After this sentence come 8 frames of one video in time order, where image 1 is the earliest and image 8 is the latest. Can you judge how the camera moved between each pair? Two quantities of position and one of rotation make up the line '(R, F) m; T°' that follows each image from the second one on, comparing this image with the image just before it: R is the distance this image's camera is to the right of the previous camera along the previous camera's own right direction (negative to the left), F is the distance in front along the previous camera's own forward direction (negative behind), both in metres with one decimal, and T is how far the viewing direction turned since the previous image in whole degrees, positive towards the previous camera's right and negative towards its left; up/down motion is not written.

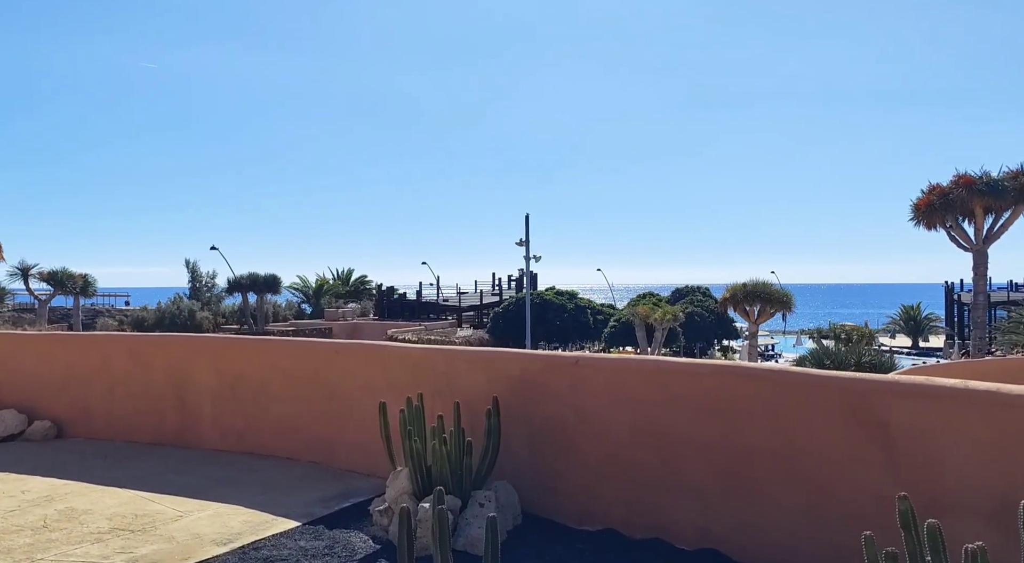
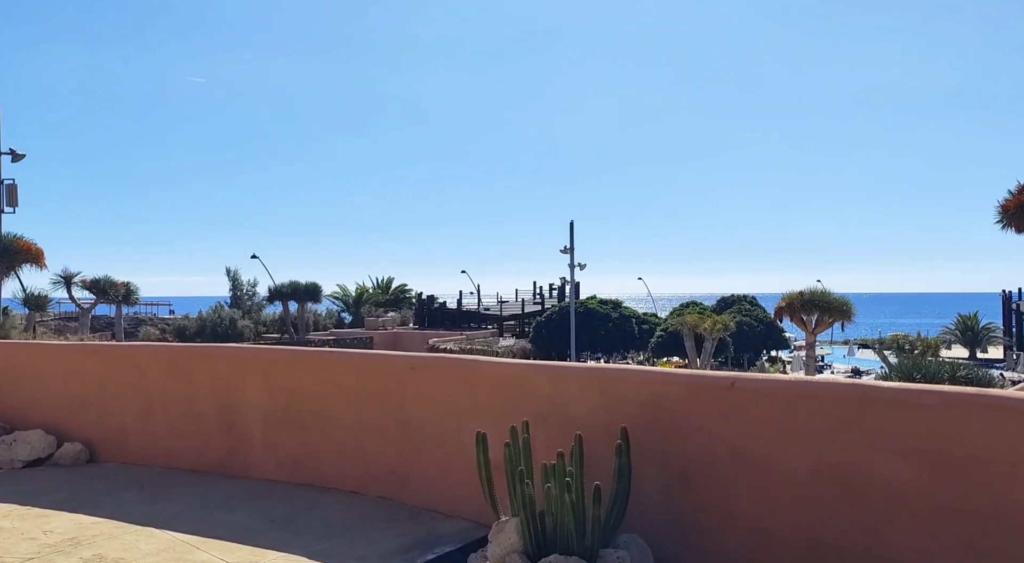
(-0.4, +1.0) m; -2°
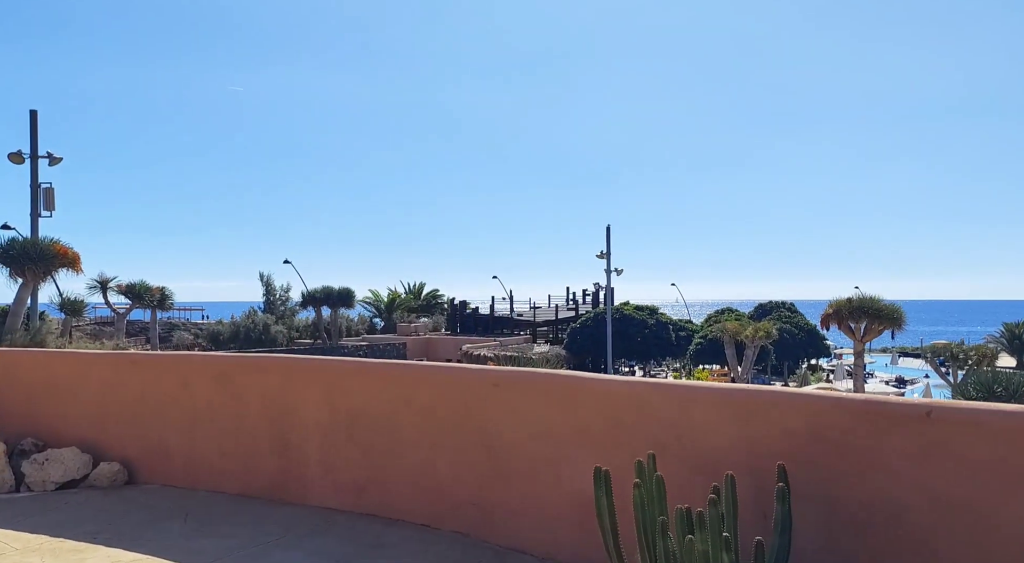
(-0.4, +0.7) m; -2°
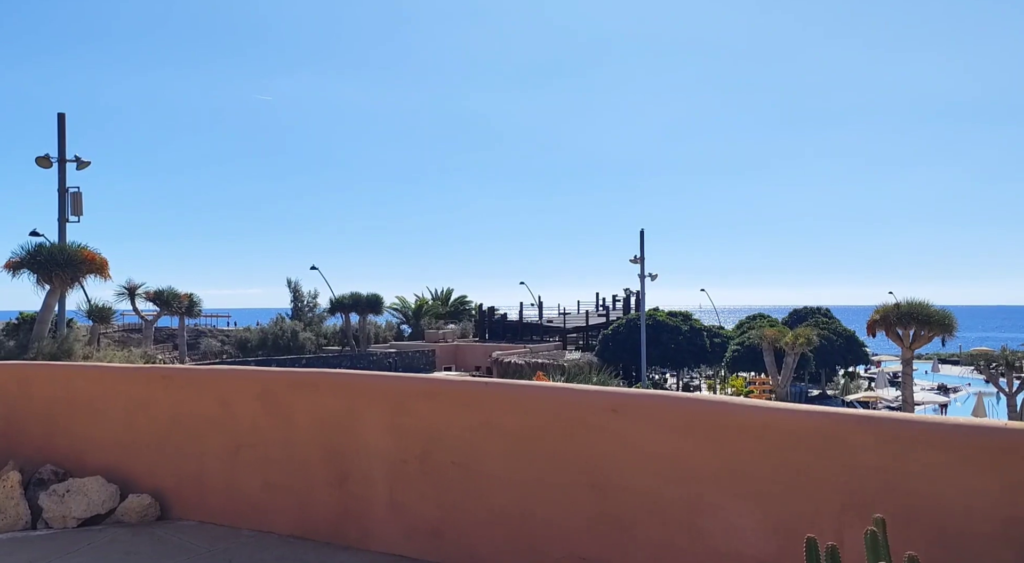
(-0.4, +0.9) m; -2°
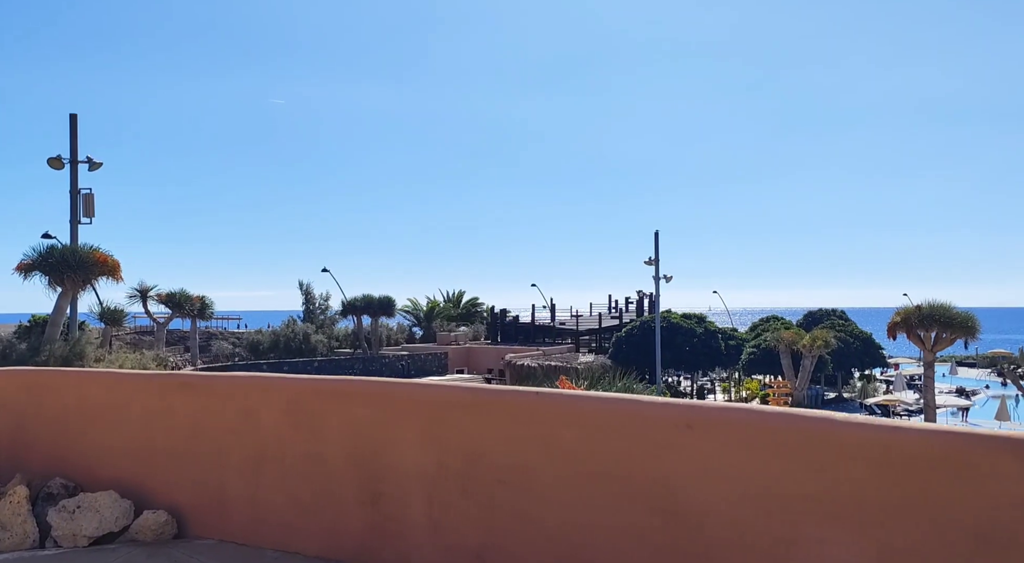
(-0.2, +0.4) m; -1°
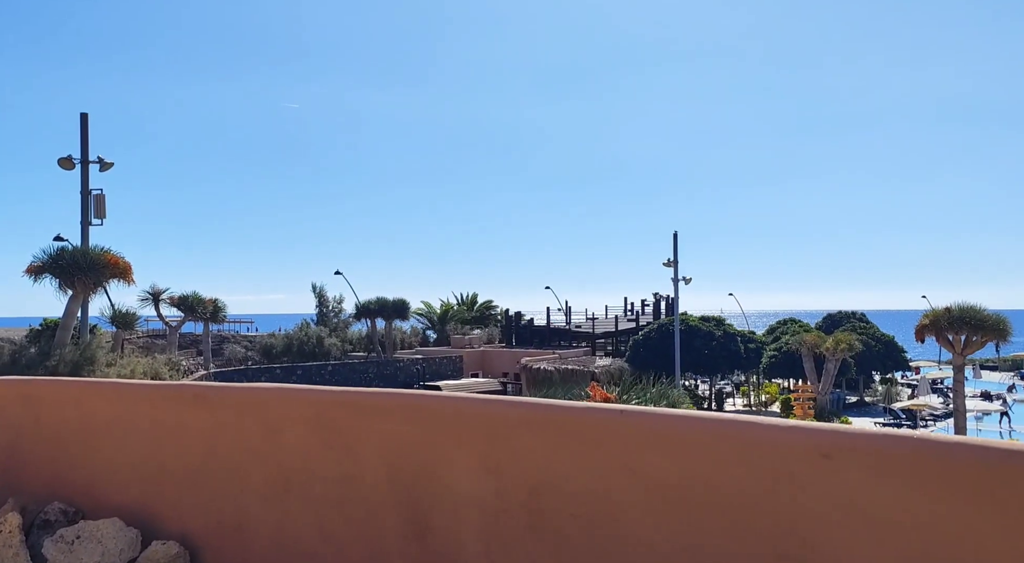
(-0.3, +0.6) m; -1°
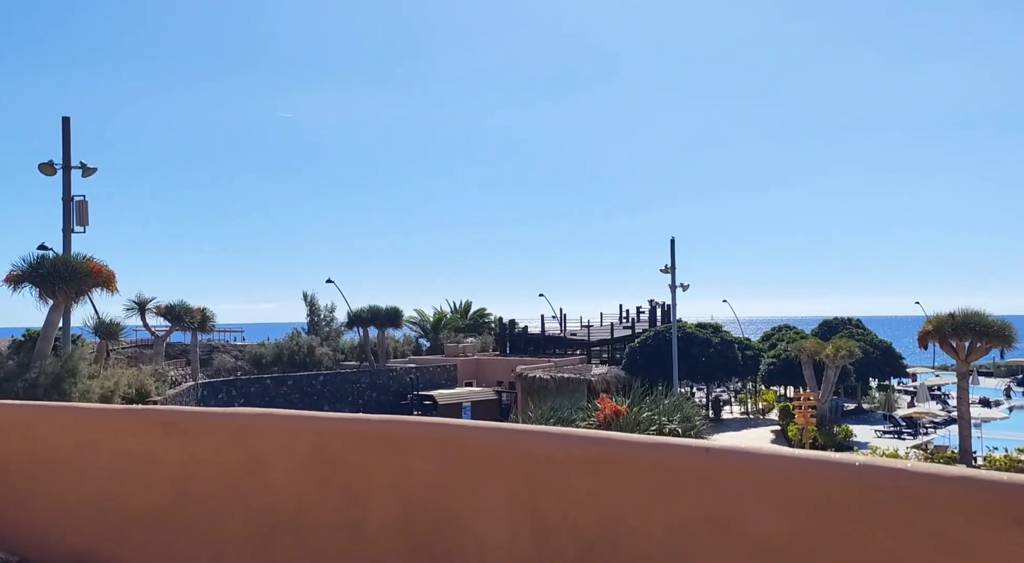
(-0.2, +0.7) m; +1°
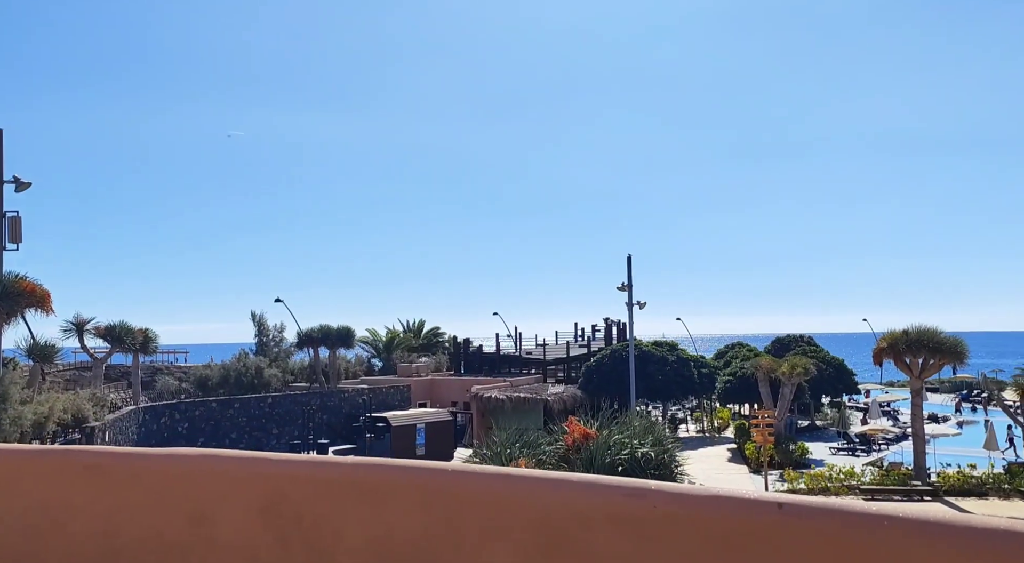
(-0.2, +0.6) m; +3°
